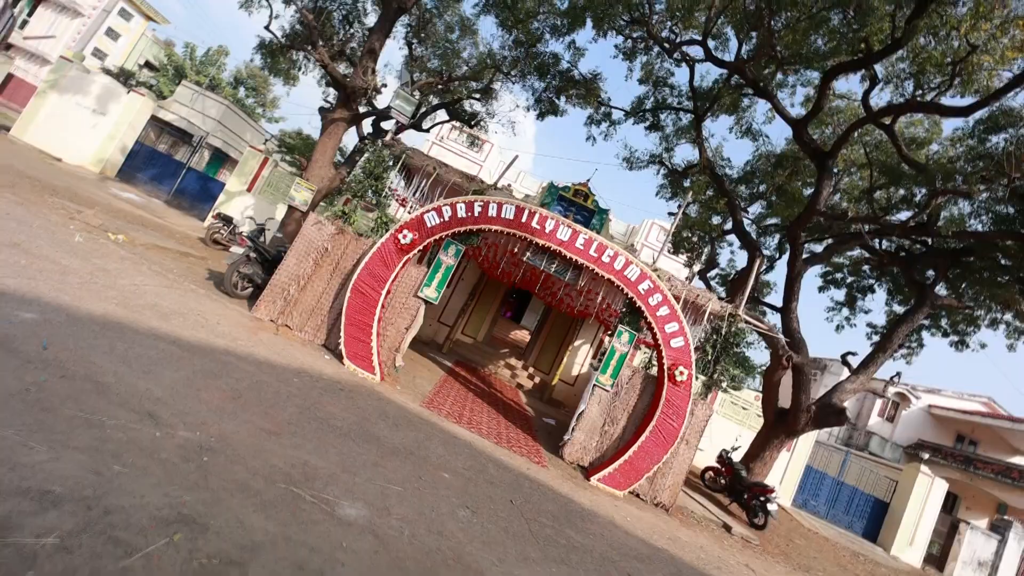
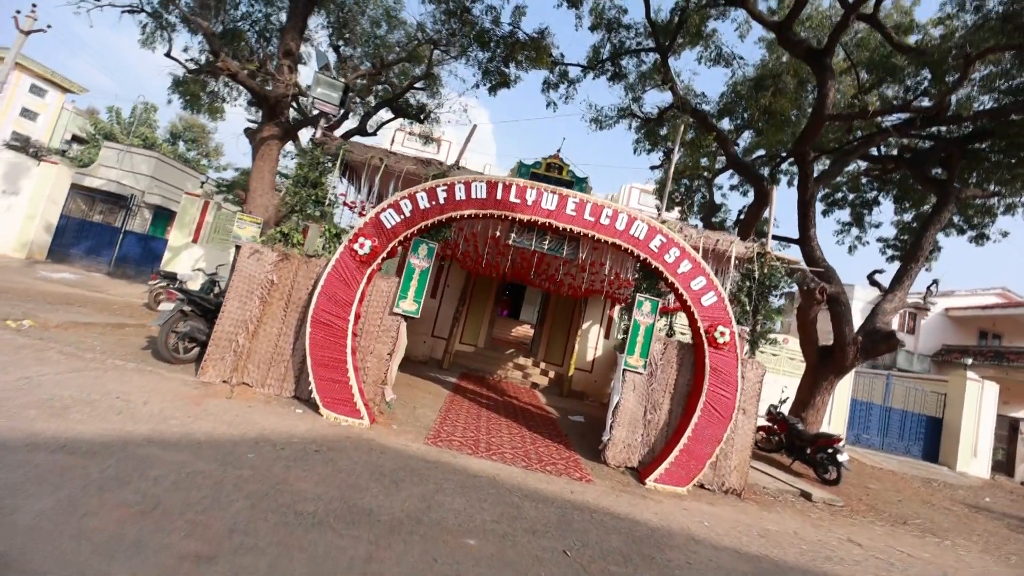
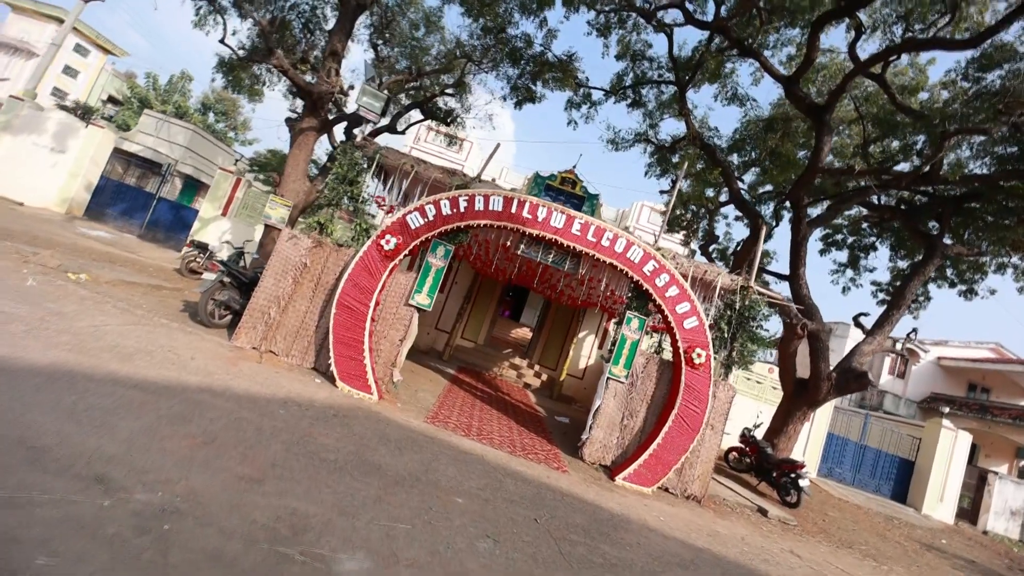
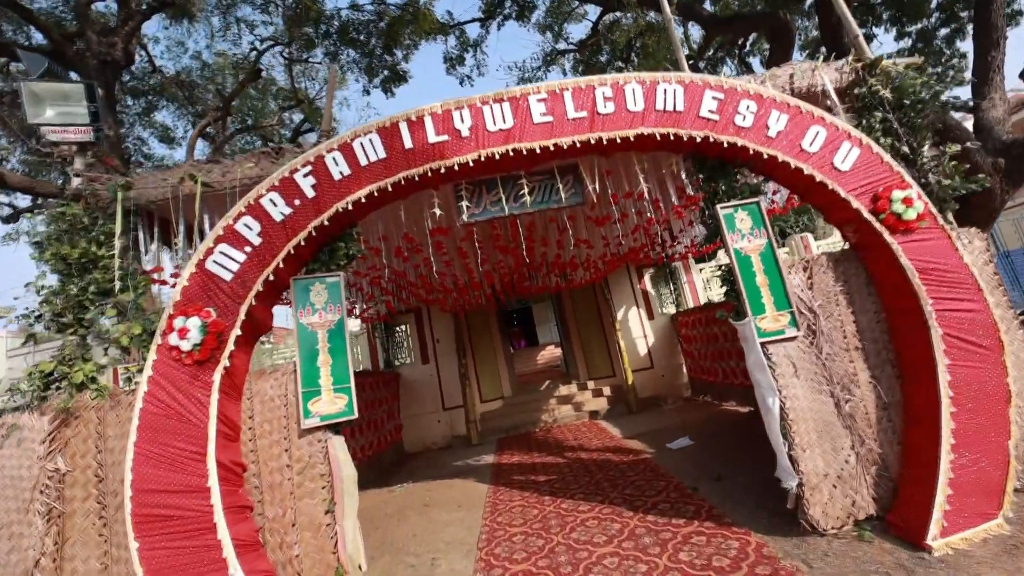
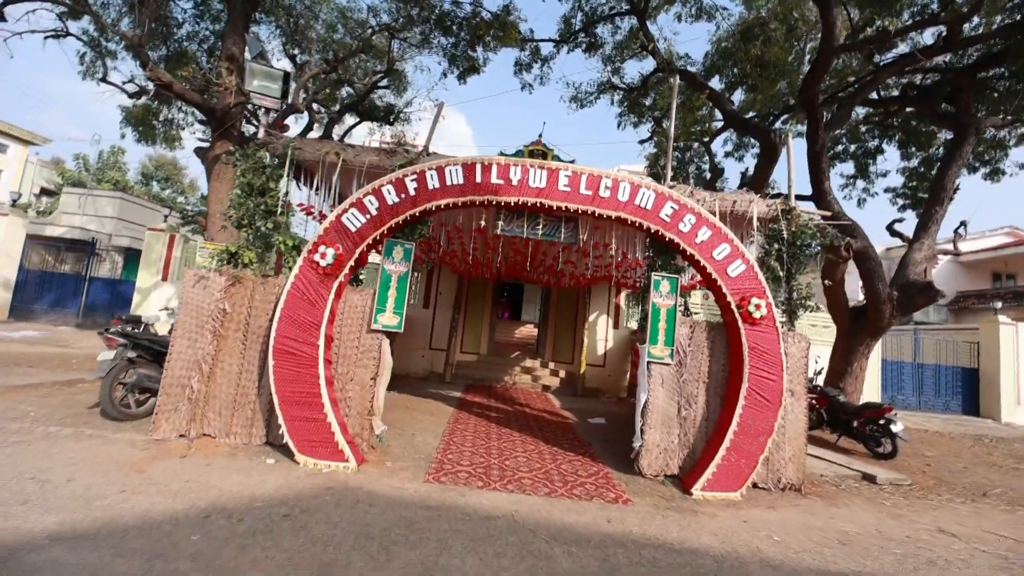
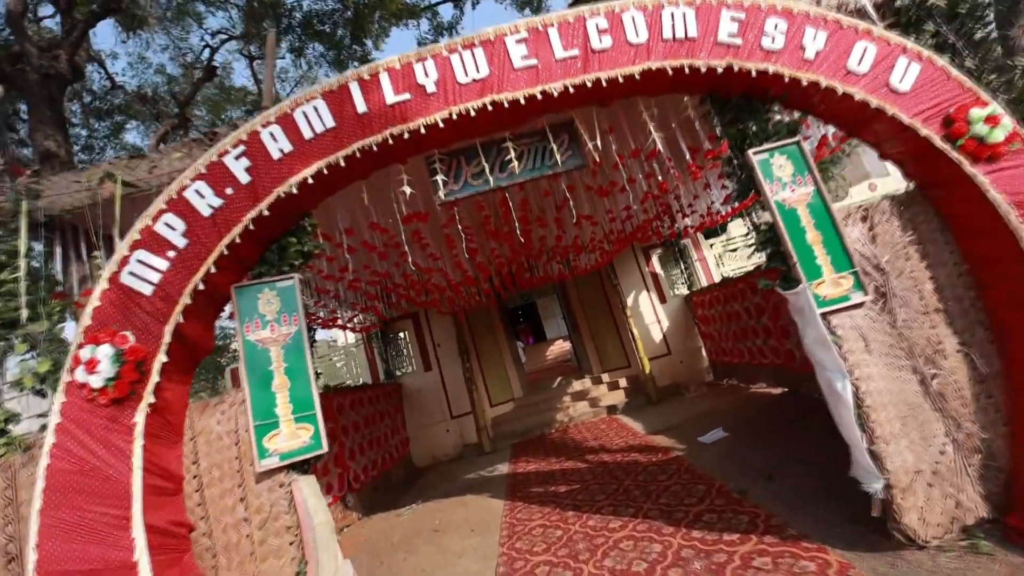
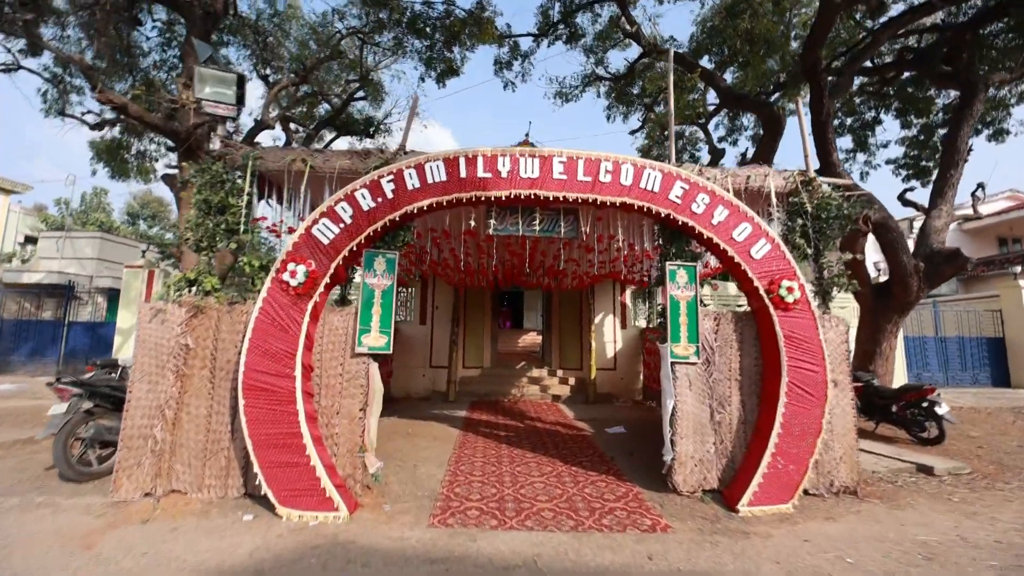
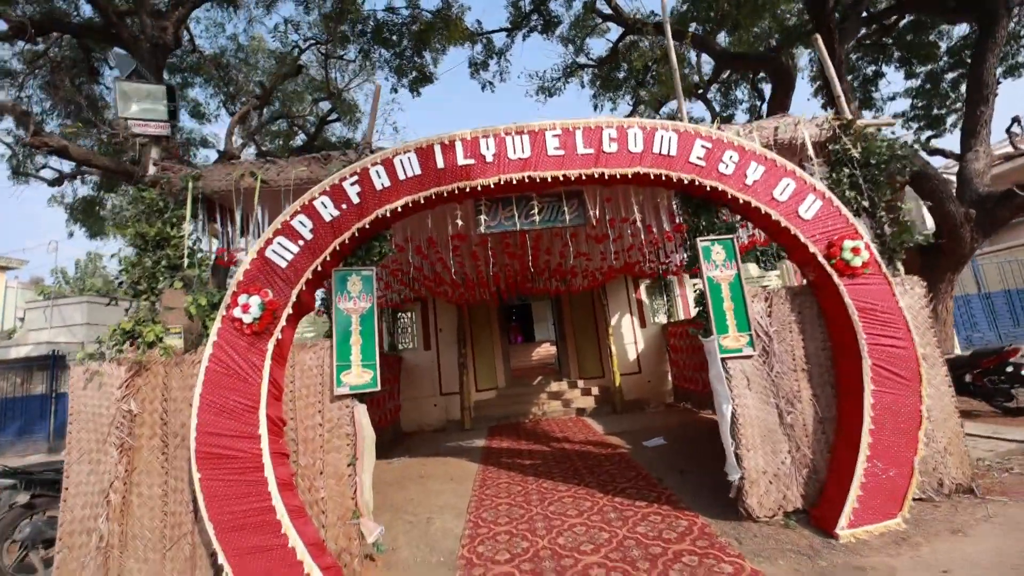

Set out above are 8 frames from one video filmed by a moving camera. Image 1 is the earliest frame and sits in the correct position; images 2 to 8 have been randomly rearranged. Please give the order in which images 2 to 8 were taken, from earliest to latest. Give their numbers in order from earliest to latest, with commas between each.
3, 2, 5, 7, 8, 4, 6
